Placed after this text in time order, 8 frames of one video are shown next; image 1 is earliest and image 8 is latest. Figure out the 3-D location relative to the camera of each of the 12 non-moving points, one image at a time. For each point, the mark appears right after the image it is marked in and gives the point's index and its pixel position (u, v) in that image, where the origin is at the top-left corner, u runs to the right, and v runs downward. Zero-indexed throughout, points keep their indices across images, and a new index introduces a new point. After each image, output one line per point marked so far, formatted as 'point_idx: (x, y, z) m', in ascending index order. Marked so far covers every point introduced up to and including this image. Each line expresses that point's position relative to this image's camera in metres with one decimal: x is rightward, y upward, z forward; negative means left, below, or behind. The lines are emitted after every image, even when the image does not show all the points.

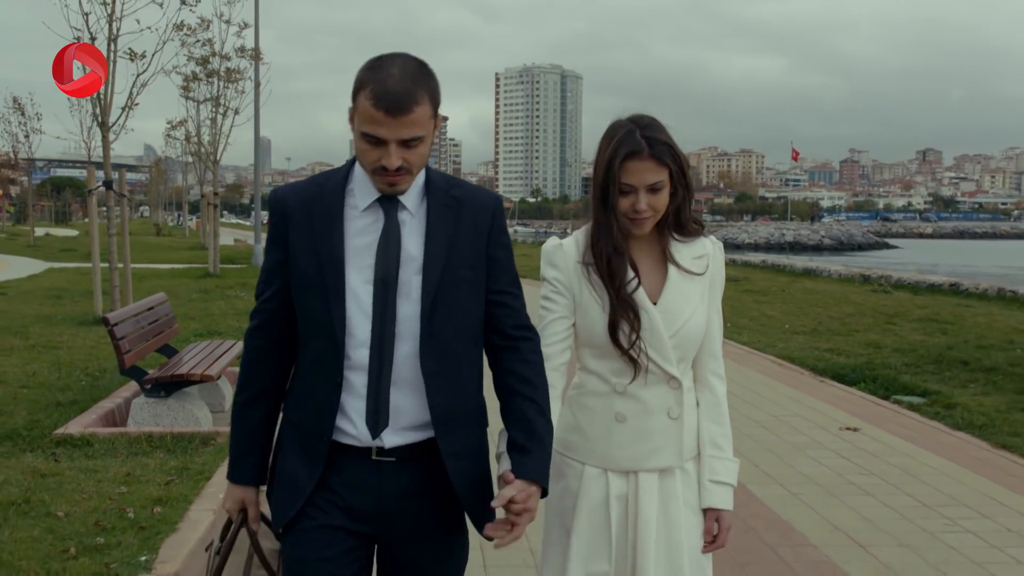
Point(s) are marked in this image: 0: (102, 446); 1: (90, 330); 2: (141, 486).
0: (-2.0, -0.8, +5.5) m
1: (-3.7, -0.4, +10.2) m
2: (-1.5, -0.8, +4.7) m
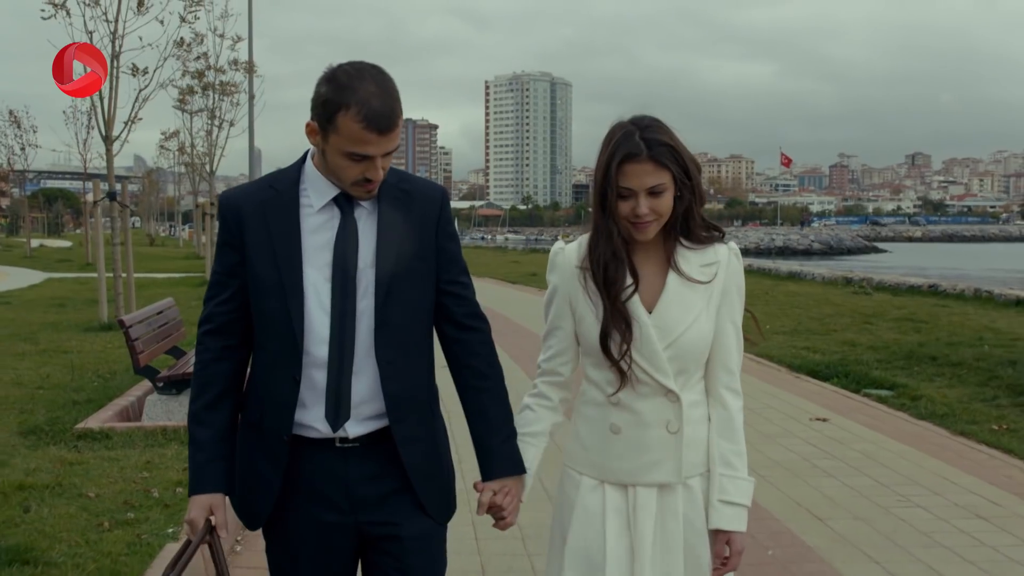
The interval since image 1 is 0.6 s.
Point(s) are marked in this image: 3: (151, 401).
0: (-2.0, -0.8, +5.9) m
1: (-3.8, -0.4, +10.6) m
2: (-1.6, -0.8, +5.1) m
3: (-2.1, -0.7, +6.6) m
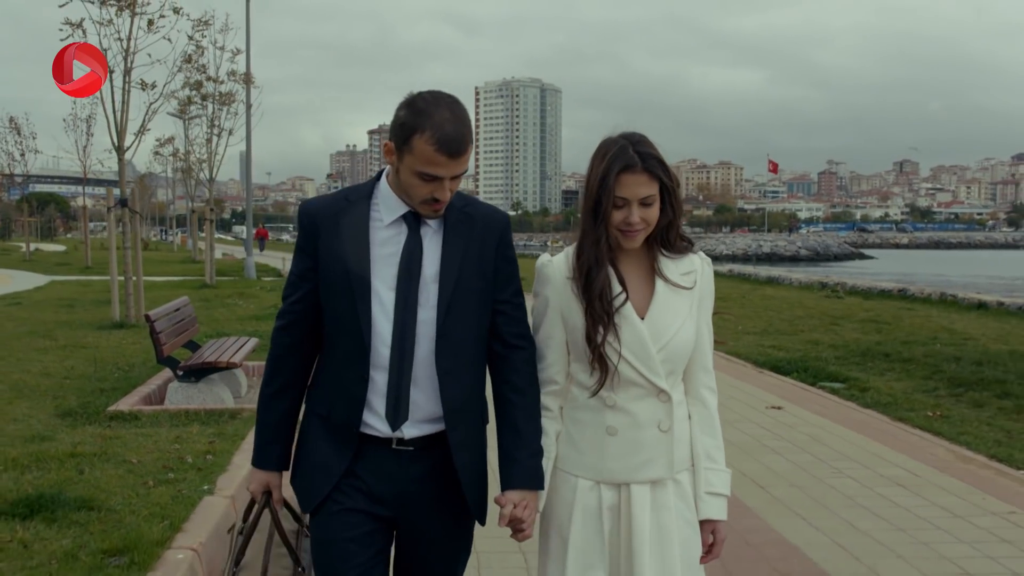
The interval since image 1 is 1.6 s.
0: (-2.1, -0.8, +6.6) m
1: (-4.0, -0.4, +11.4) m
2: (-1.7, -0.8, +5.9) m
3: (-2.2, -0.6, +7.4) m
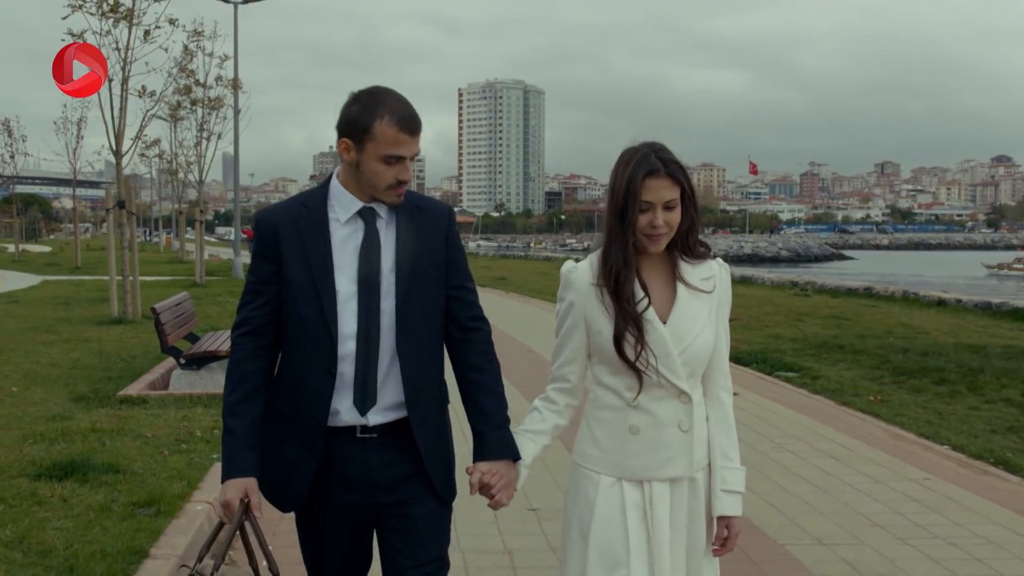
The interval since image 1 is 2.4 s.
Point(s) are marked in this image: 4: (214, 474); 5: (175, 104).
0: (-2.3, -0.7, +7.3) m
1: (-4.2, -0.4, +12.0) m
2: (-1.8, -0.8, +6.5) m
3: (-2.4, -0.6, +8.0) m
4: (-1.3, -0.8, +5.1) m
5: (-5.7, +3.1, +19.4) m
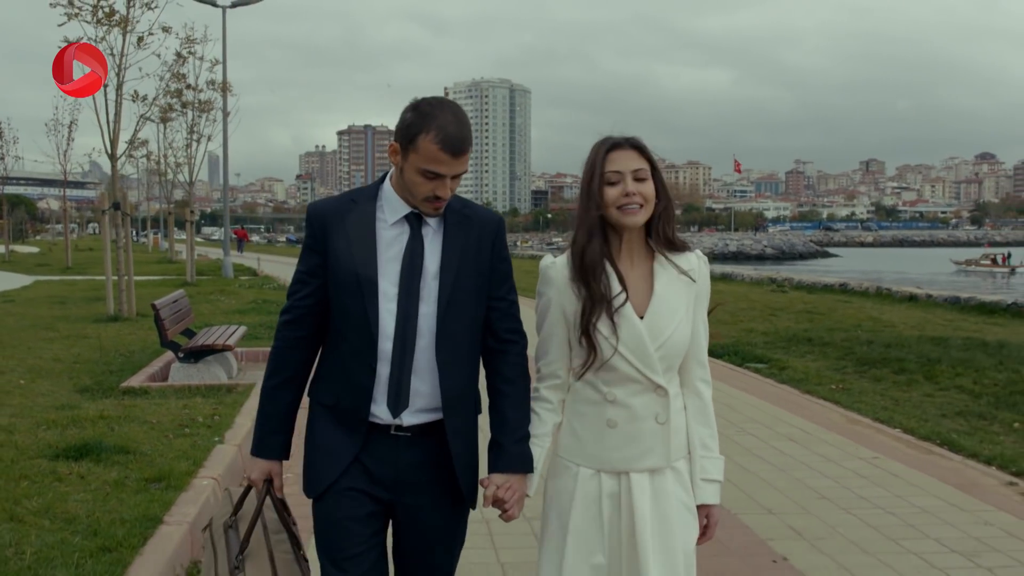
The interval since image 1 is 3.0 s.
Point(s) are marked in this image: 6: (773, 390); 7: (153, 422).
0: (-2.4, -0.7, +7.7) m
1: (-4.4, -0.4, +12.4) m
2: (-1.9, -0.7, +7.0) m
3: (-2.5, -0.6, +8.5) m
4: (-1.4, -0.8, +5.6) m
5: (-6.0, +3.1, +19.8) m
6: (+2.1, -0.8, +9.2) m
7: (-2.0, -0.8, +6.4) m
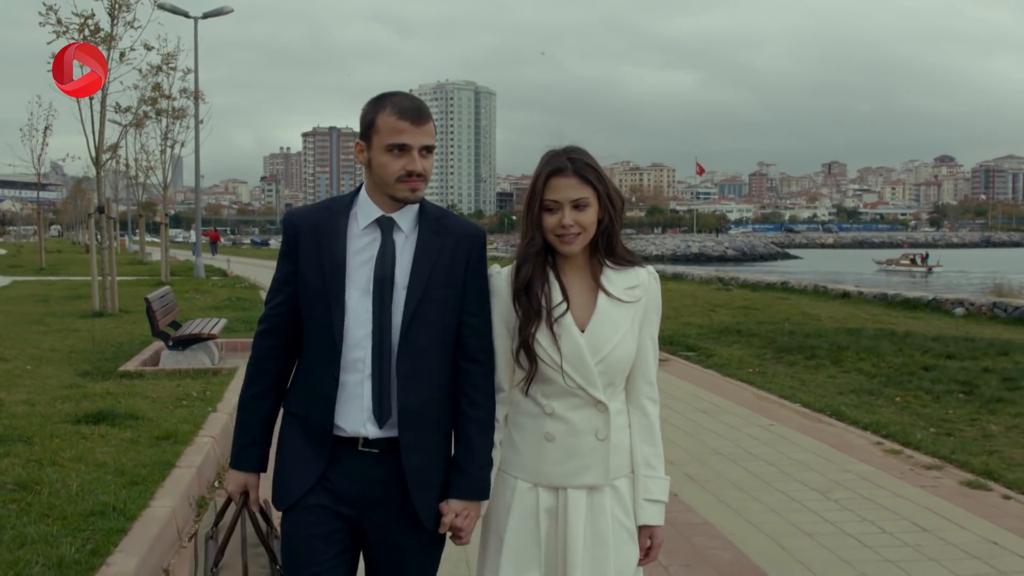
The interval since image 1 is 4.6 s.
0: (-2.8, -0.7, +8.8) m
1: (-4.9, -0.4, +13.4) m
2: (-2.3, -0.7, +8.1) m
3: (-2.9, -0.6, +9.5) m
4: (-1.8, -0.8, +6.7) m
5: (-6.8, +3.2, +20.8) m
6: (+1.7, -0.8, +10.4) m
7: (-2.4, -0.7, +7.5) m
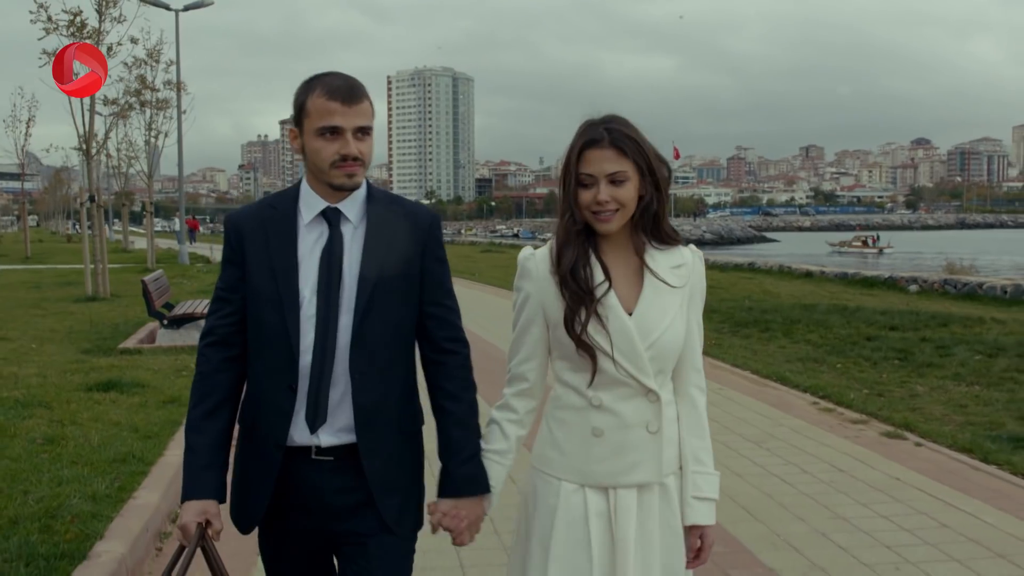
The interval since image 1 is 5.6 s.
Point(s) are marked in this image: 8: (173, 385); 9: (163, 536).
0: (-3.0, -0.5, +9.5) m
1: (-5.2, -0.2, +14.0) m
2: (-2.5, -0.6, +8.7) m
3: (-3.1, -0.4, +10.2) m
4: (-1.9, -0.6, +7.4) m
5: (-7.3, +3.4, +21.3) m
6: (+1.4, -0.6, +11.2) m
7: (-2.6, -0.6, +8.2) m
8: (-2.2, -0.6, +7.4) m
9: (-1.4, -1.0, +4.6) m
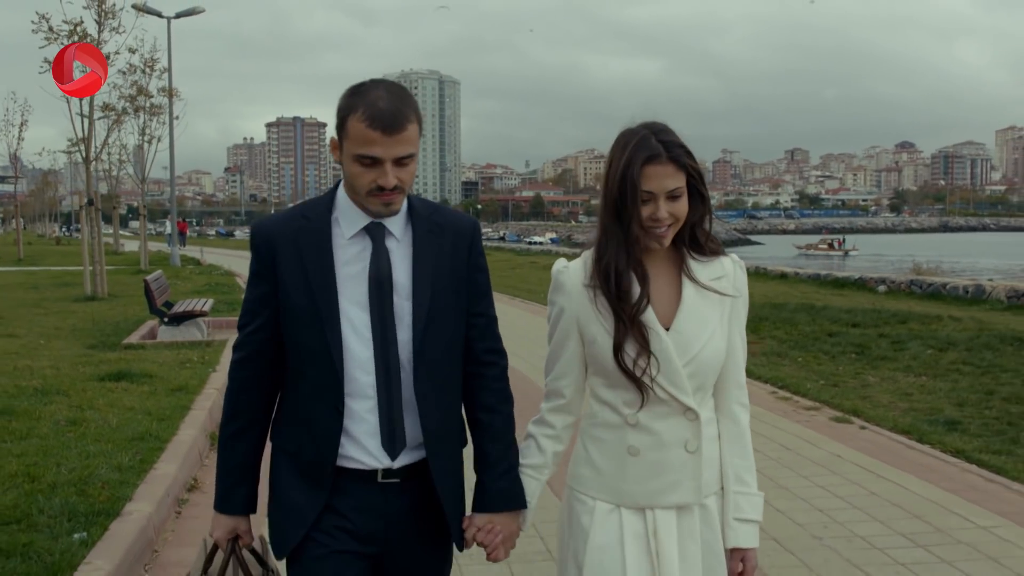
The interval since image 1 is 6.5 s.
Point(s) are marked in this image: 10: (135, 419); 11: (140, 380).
0: (-3.2, -0.5, +10.0) m
1: (-5.4, -0.2, +14.6) m
2: (-2.7, -0.5, +9.3) m
3: (-3.3, -0.4, +10.7) m
4: (-2.1, -0.6, +8.0) m
5: (-7.6, +3.4, +21.9) m
6: (+1.3, -0.6, +11.8) m
7: (-2.7, -0.6, +8.8) m
8: (-2.3, -0.6, +7.9) m
9: (-1.5, -1.0, +5.2) m
10: (-2.1, -0.7, +6.4) m
11: (-2.5, -0.6, +7.8) m
